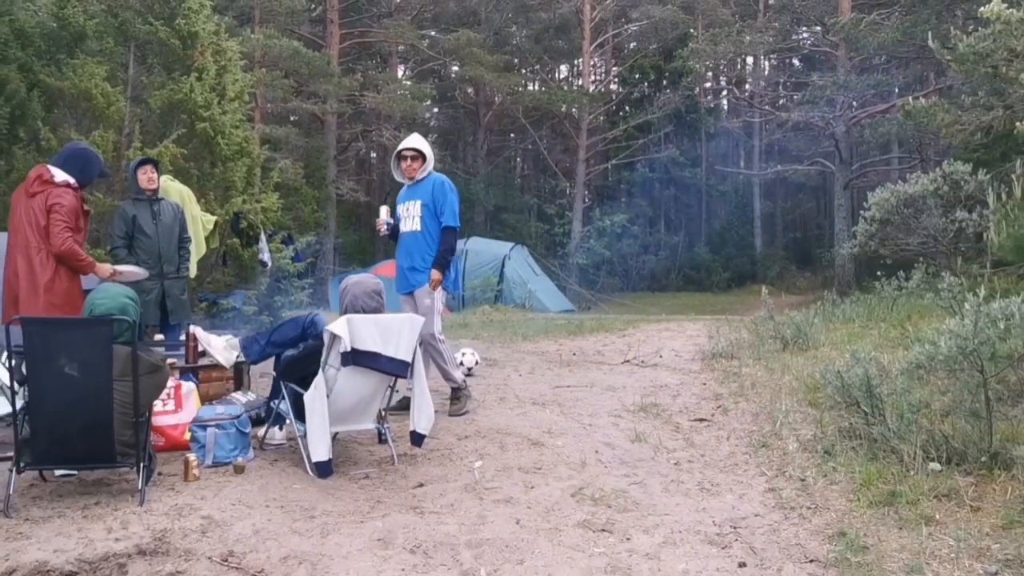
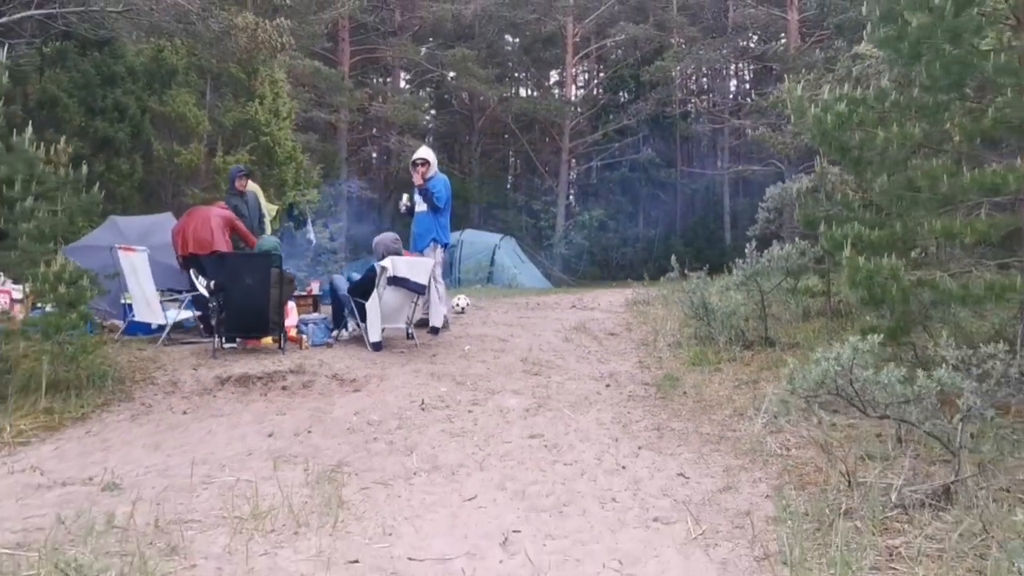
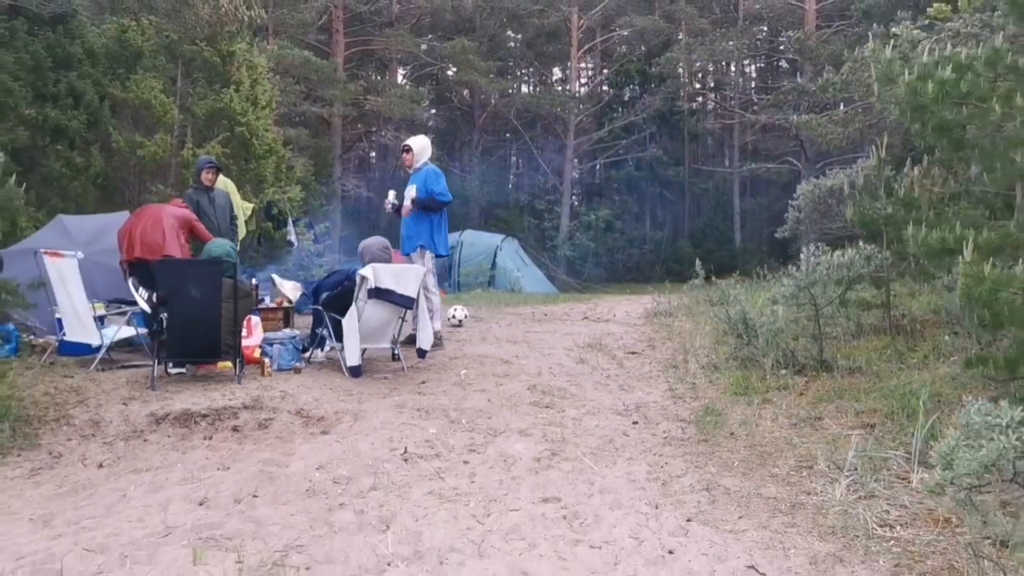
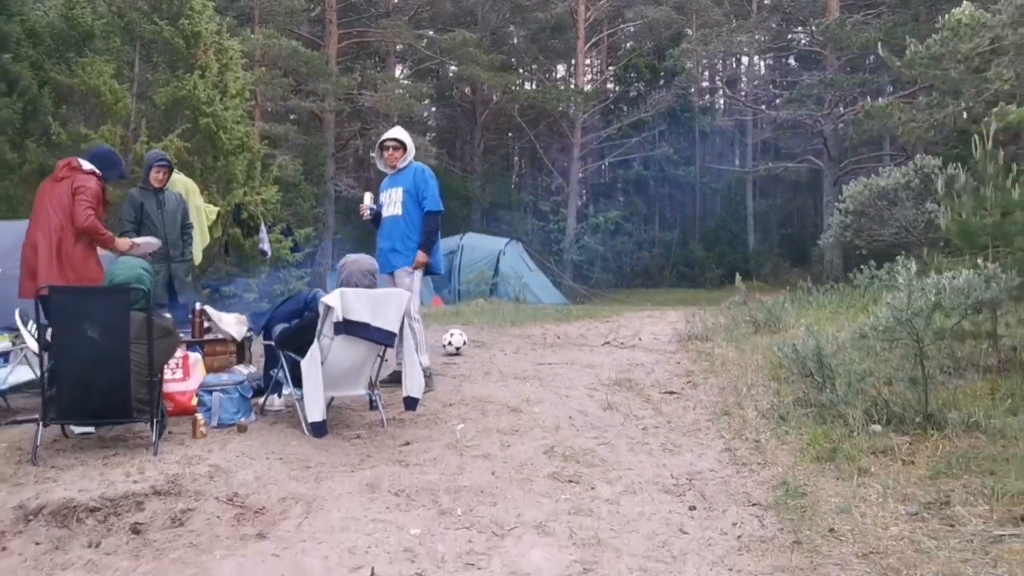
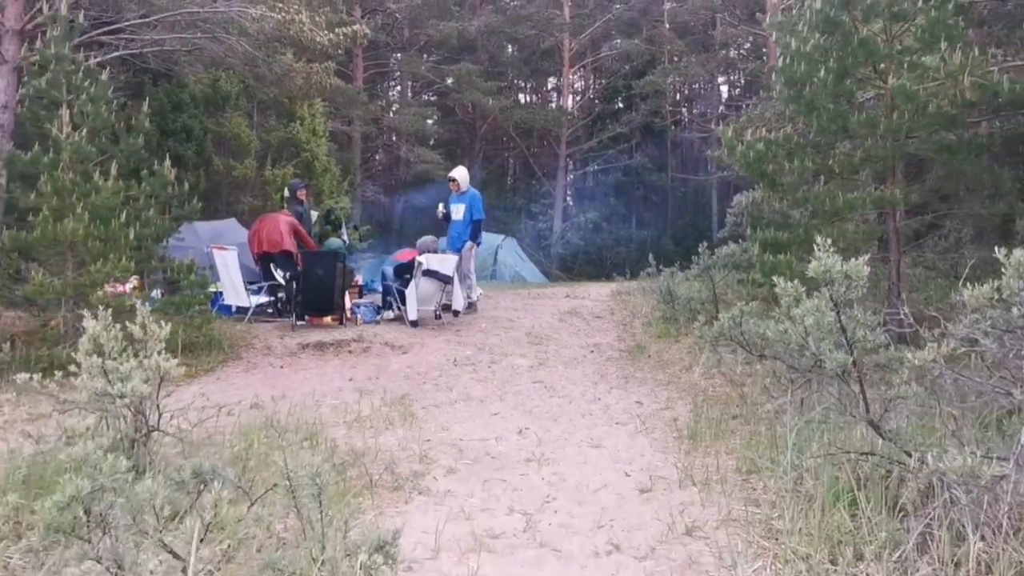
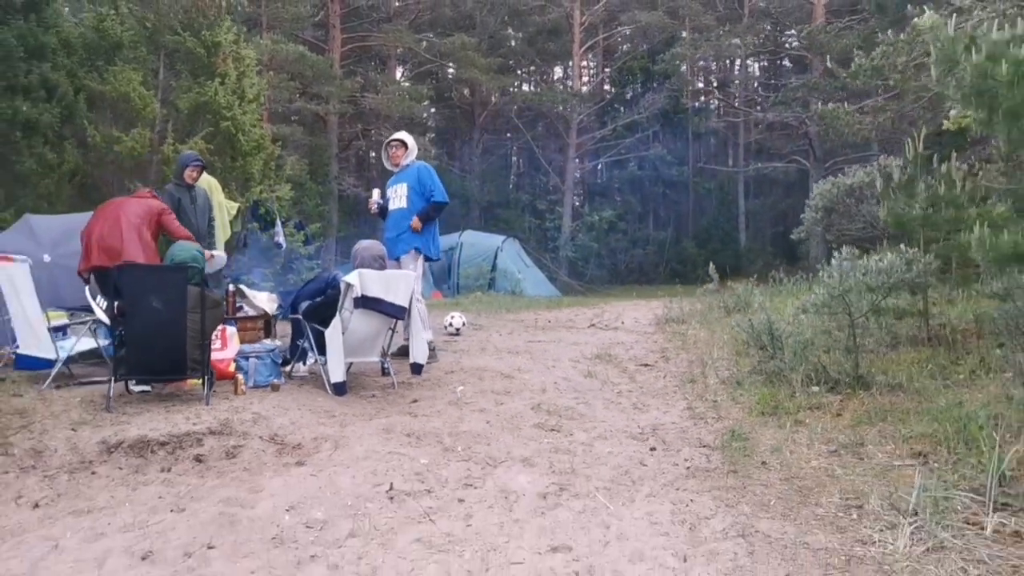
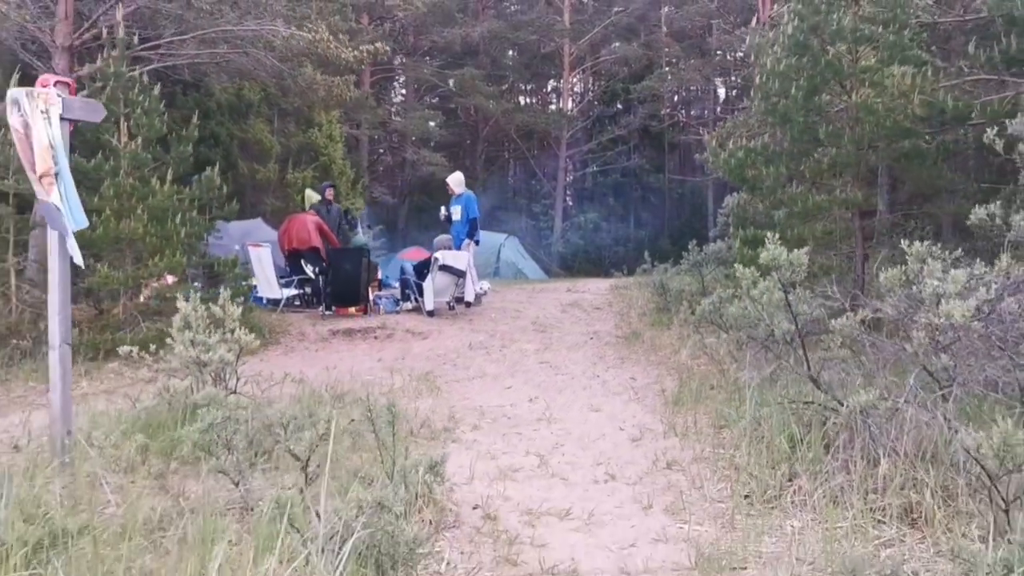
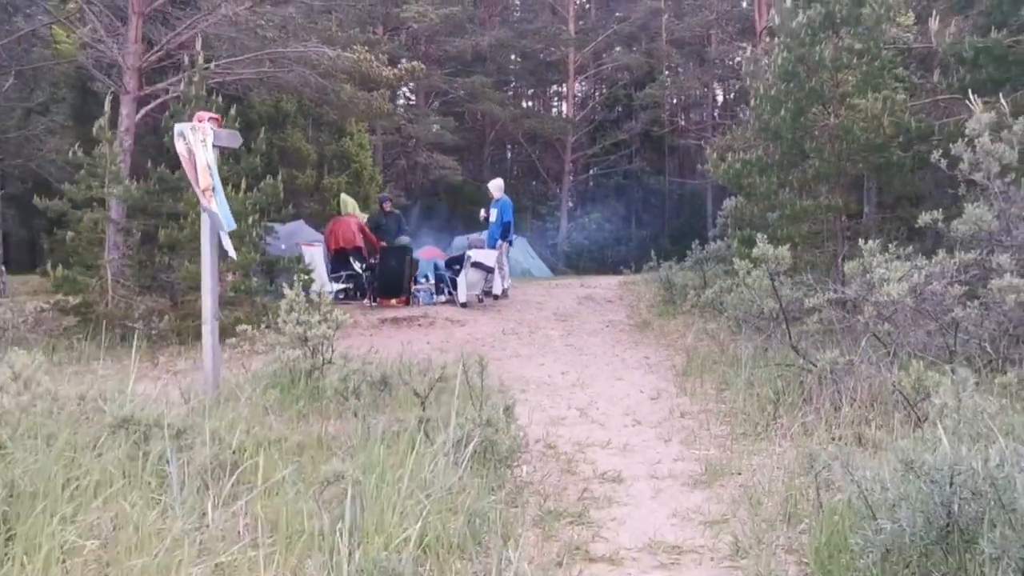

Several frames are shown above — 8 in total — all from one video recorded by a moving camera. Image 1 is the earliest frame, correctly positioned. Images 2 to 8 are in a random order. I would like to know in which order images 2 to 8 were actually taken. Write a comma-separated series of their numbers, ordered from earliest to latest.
4, 6, 3, 2, 5, 7, 8
